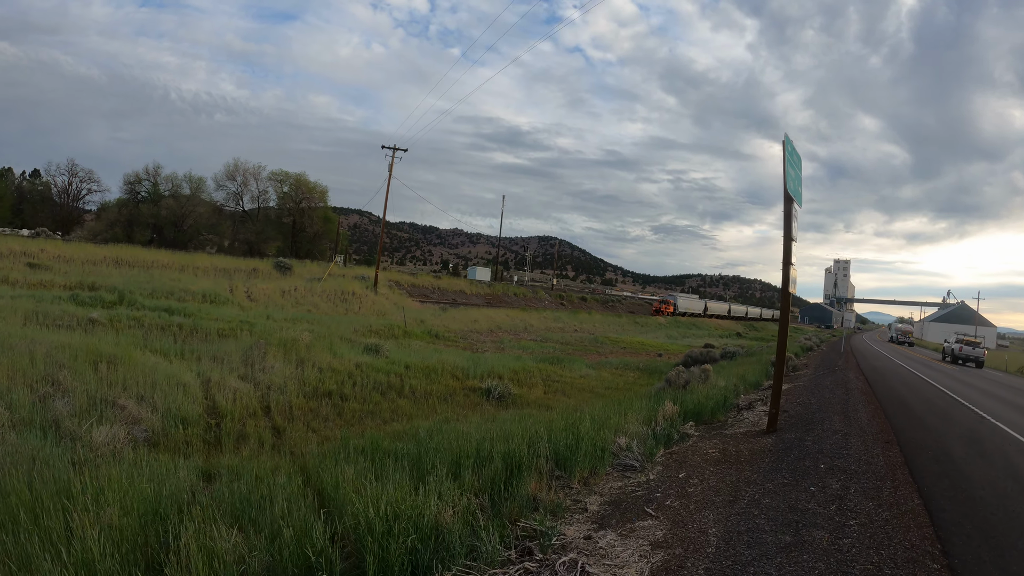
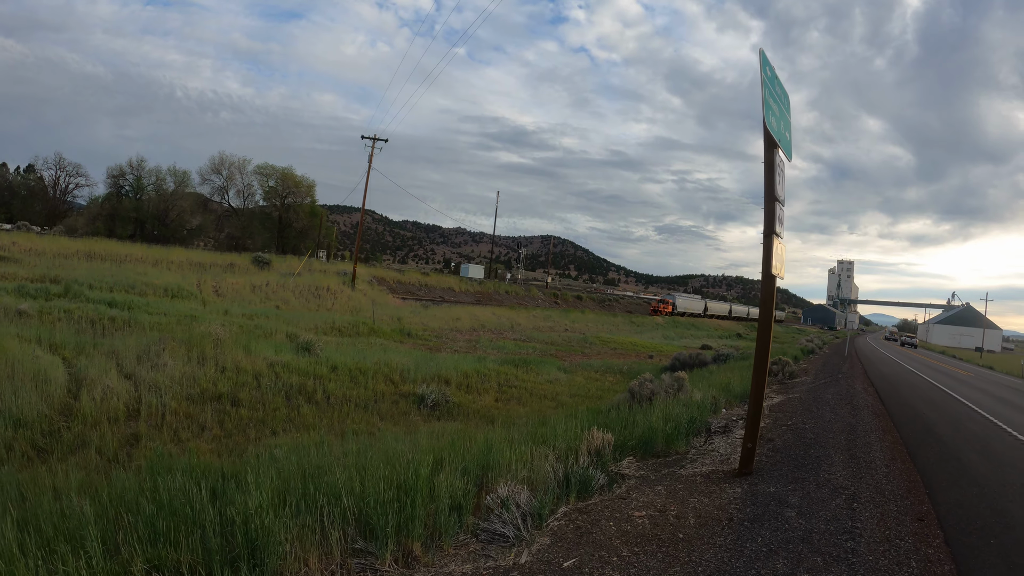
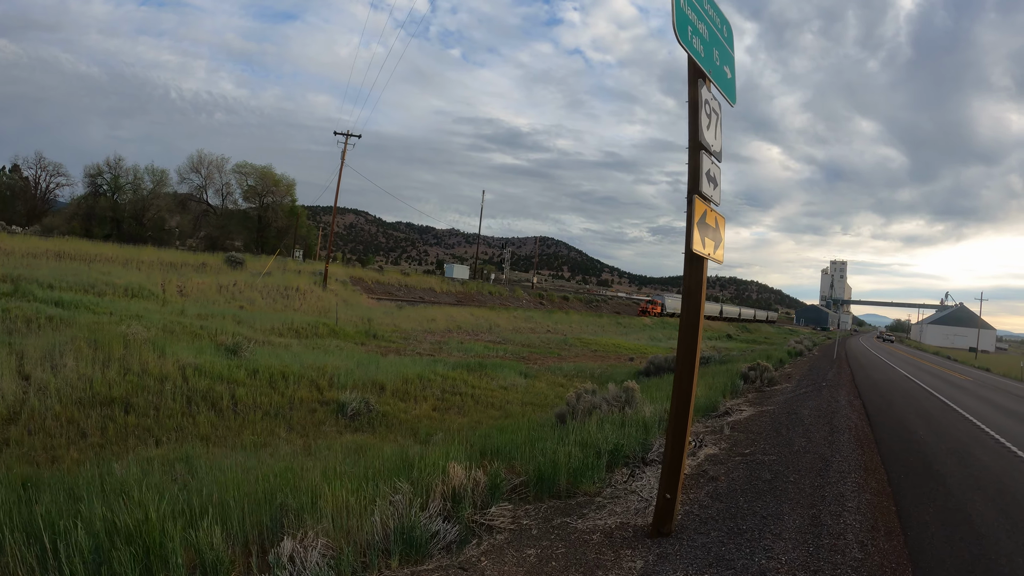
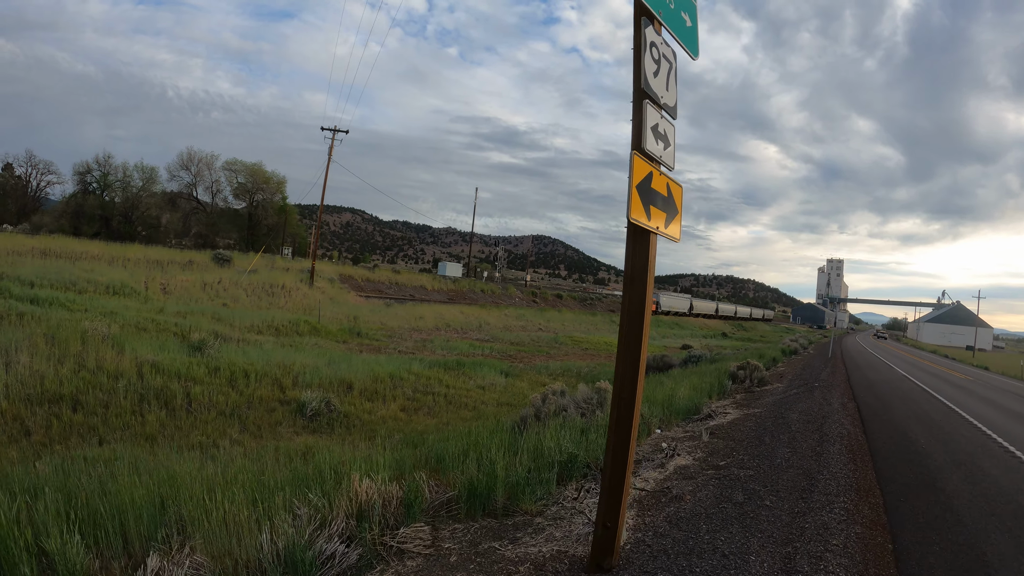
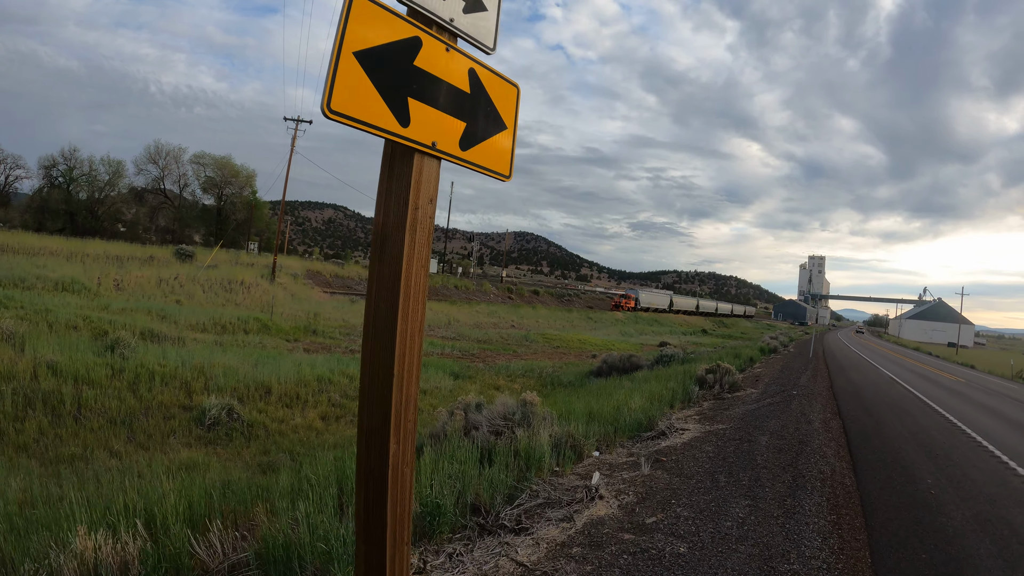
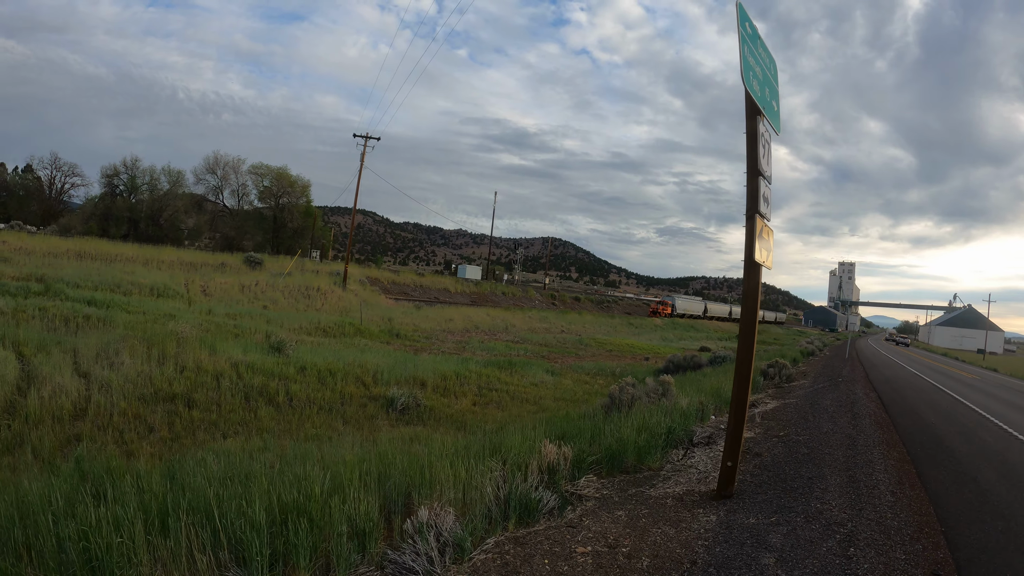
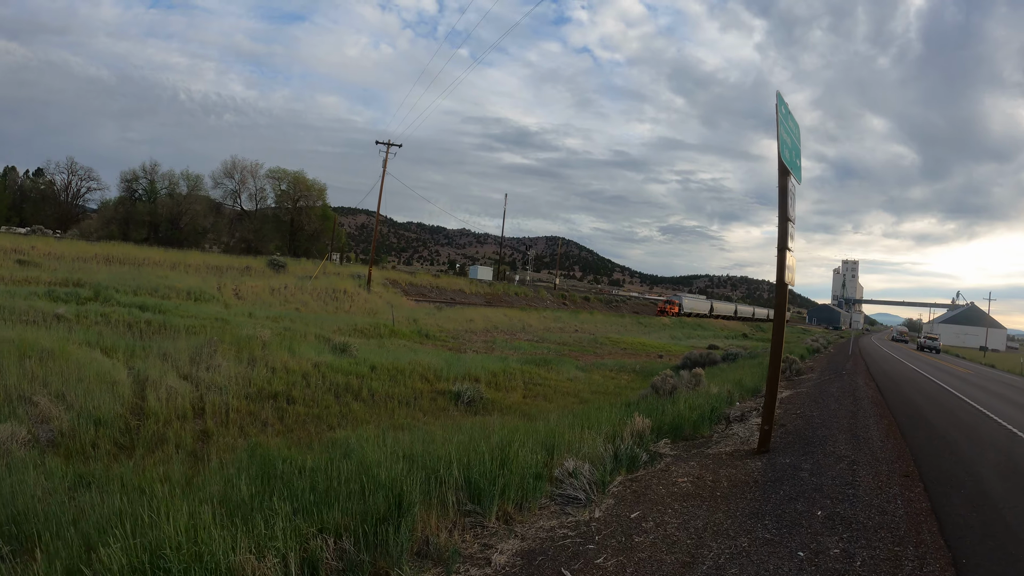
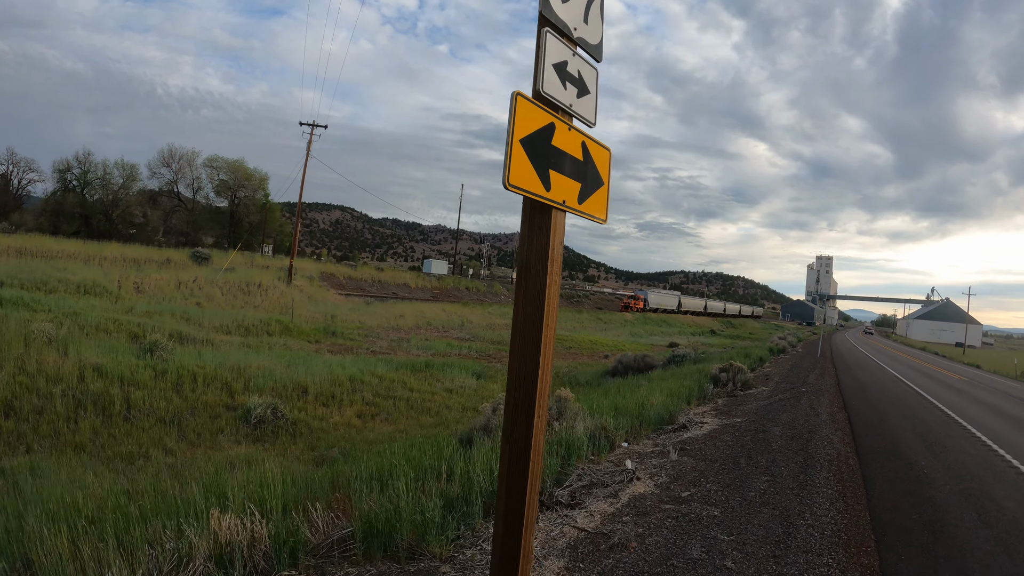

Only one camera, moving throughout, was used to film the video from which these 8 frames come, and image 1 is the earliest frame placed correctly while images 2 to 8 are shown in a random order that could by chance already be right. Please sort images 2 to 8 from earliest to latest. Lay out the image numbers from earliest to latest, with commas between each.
7, 2, 6, 3, 4, 8, 5
